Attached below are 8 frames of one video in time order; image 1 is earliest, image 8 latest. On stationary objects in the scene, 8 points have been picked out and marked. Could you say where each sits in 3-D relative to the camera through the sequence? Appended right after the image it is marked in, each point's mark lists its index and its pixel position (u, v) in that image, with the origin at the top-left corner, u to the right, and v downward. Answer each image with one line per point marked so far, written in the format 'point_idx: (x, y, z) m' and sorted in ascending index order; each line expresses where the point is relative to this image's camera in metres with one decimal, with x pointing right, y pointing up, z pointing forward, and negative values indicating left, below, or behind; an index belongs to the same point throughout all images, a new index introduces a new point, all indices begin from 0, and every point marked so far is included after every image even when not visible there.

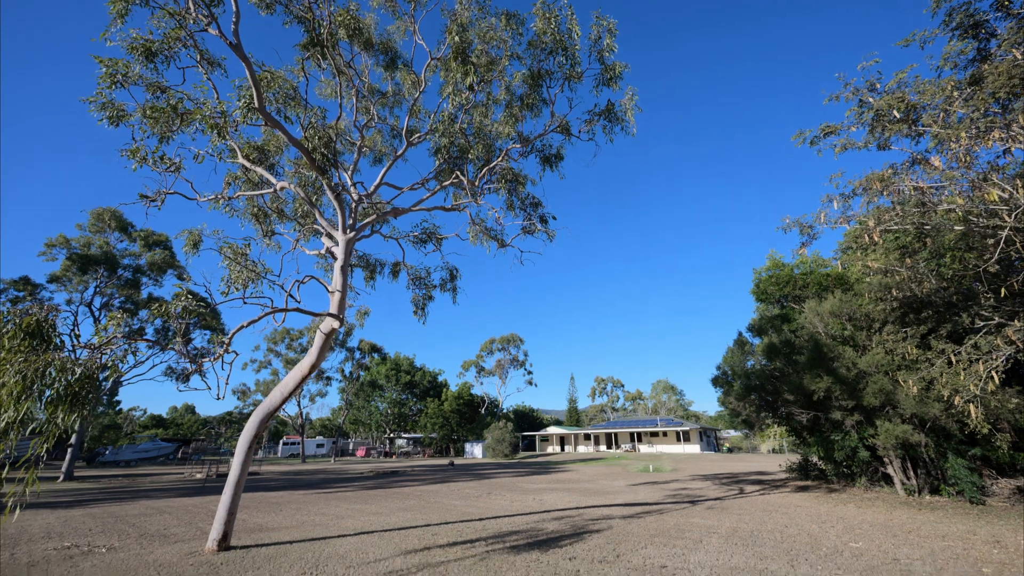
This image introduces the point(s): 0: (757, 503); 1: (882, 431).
0: (+7.2, -6.3, +14.2) m
1: (+9.4, -3.7, +12.3) m
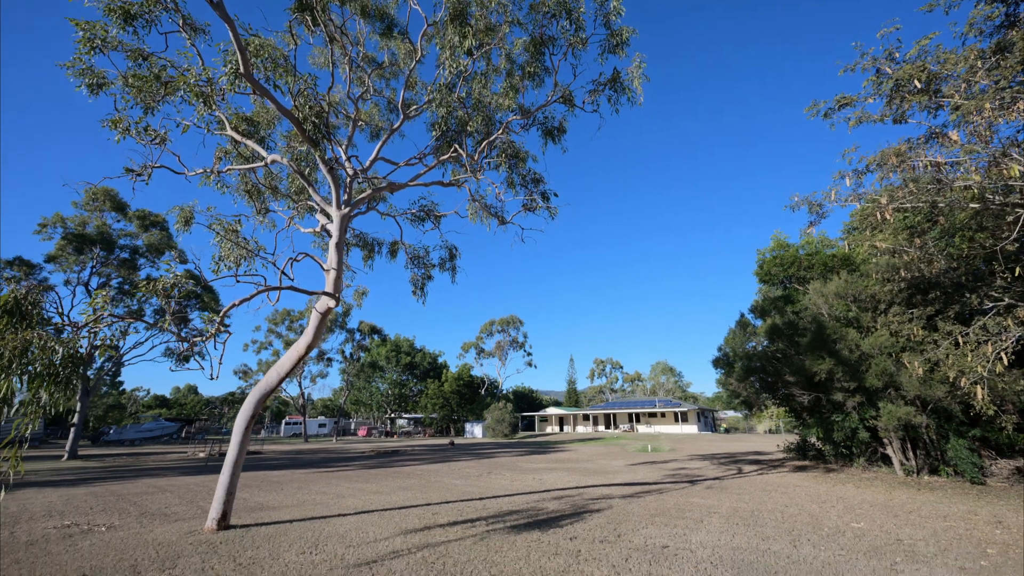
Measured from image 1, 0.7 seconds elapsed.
0: (+7.2, -5.7, +14.2) m
1: (+9.4, -3.2, +12.3) m
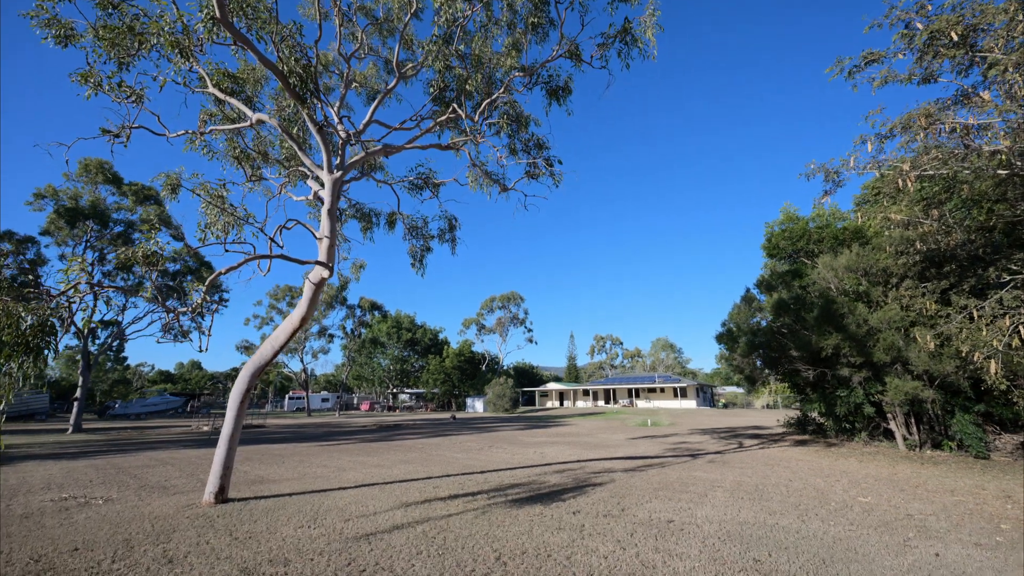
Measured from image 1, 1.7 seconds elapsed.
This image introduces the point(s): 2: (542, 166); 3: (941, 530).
0: (+7.2, -4.9, +14.1) m
1: (+9.5, -2.5, +12.1) m
2: (+0.5, +2.3, +8.8) m
3: (+5.4, -3.1, +6.2) m
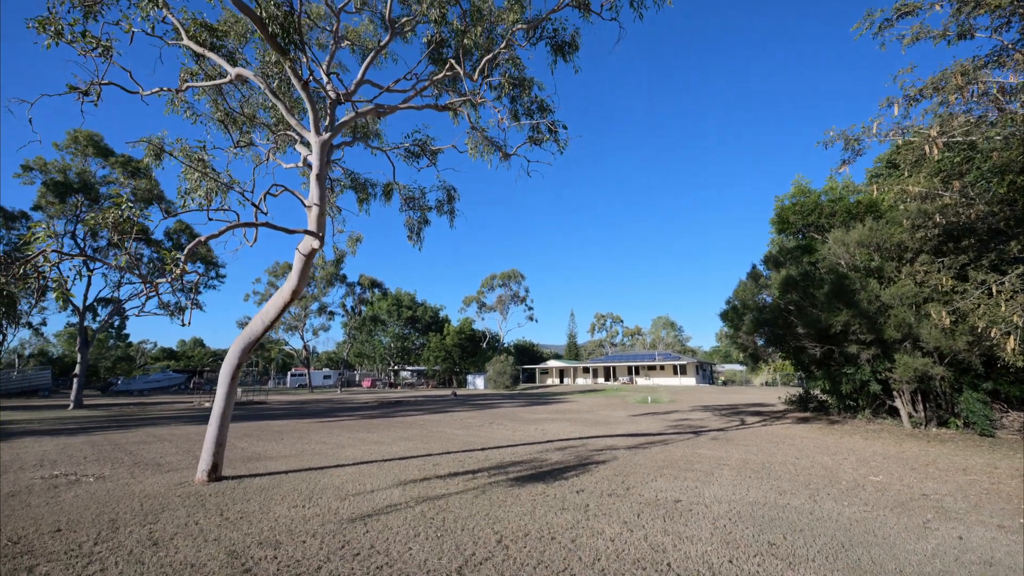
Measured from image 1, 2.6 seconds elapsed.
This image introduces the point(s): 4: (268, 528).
0: (+7.2, -4.2, +14.0) m
1: (+9.5, -1.9, +11.8) m
2: (+0.6, +2.7, +8.4) m
3: (+5.5, -2.7, +5.9) m
4: (-2.7, -2.7, +5.4) m
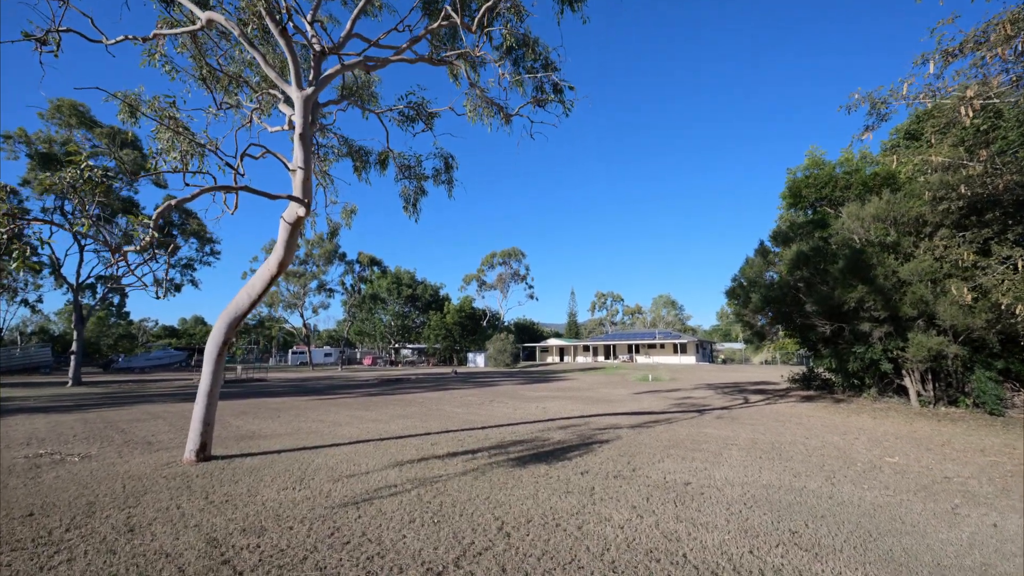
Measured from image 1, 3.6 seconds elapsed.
0: (+7.3, -3.5, +13.7) m
1: (+9.5, -1.3, +11.5) m
2: (+0.6, +3.2, +7.8) m
3: (+5.5, -2.4, +5.6) m
4: (-2.7, -2.3, +5.1) m
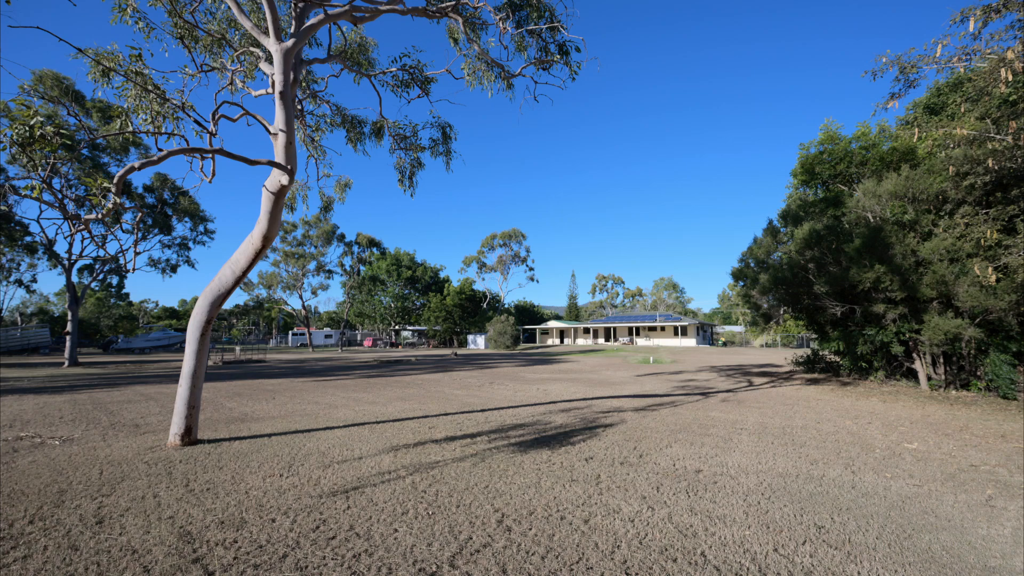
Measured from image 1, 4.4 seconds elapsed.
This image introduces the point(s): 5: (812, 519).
0: (+7.3, -3.0, +13.4) m
1: (+9.5, -0.8, +11.1) m
2: (+0.6, +3.5, +7.2) m
3: (+5.5, -2.1, +5.2) m
4: (-2.7, -2.1, +4.7) m
5: (+2.6, -2.0, +4.3) m
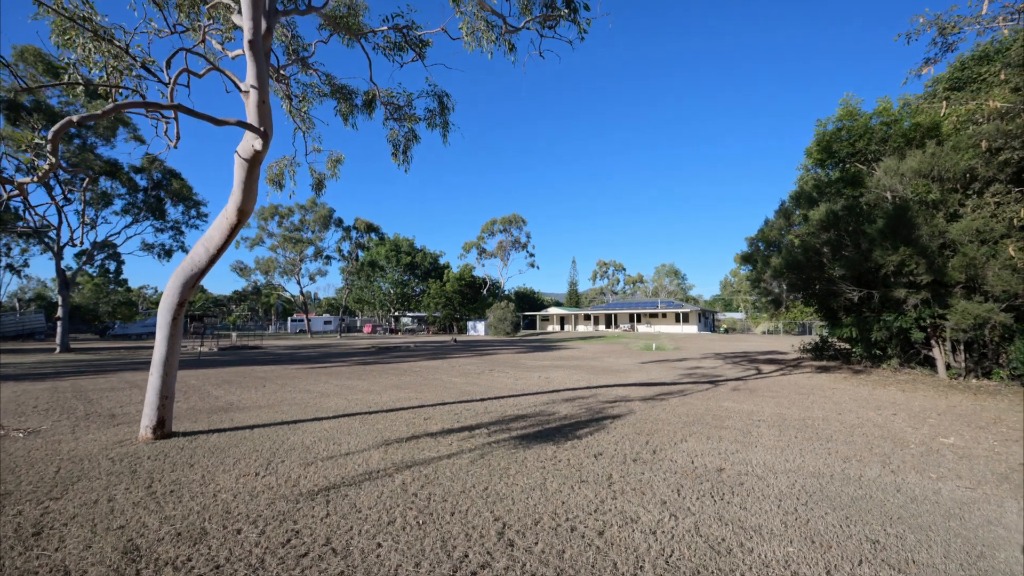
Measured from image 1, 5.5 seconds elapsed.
0: (+7.3, -2.6, +12.8) m
1: (+9.5, -0.5, +10.5) m
2: (+0.7, +3.8, +6.5) m
3: (+5.5, -1.9, +4.7) m
4: (-2.7, -1.9, +4.1) m
5: (+2.7, -1.8, +3.7) m
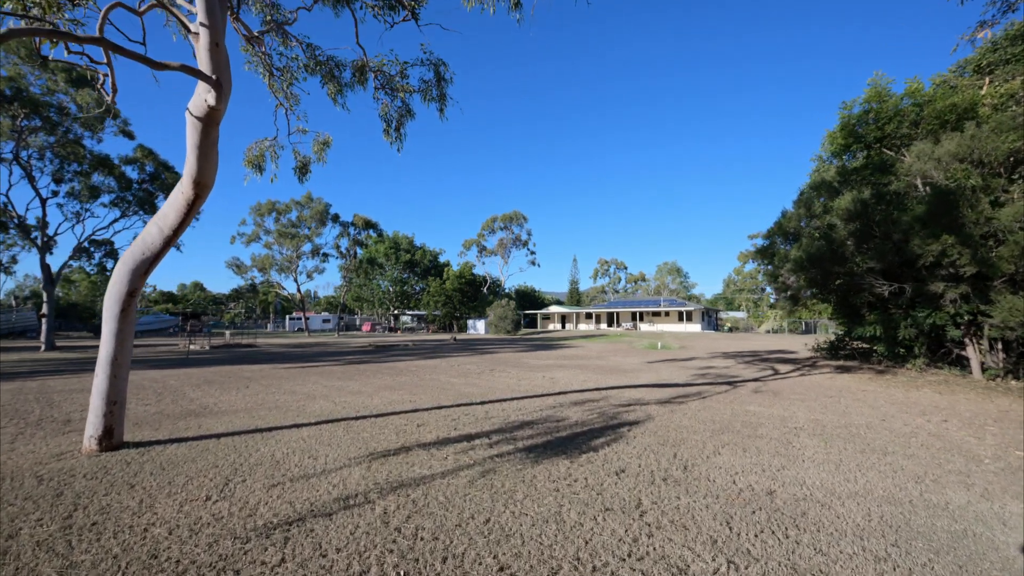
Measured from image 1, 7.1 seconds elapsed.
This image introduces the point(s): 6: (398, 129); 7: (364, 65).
0: (+7.4, -2.4, +11.9) m
1: (+9.6, -0.4, +9.5) m
2: (+0.7, +3.9, +5.6) m
3: (+5.6, -1.8, +3.8) m
4: (-2.6, -1.7, +3.2) m
5: (+2.7, -1.7, +2.8) m
6: (-2.0, +2.8, +8.5) m
7: (-2.6, +4.0, +8.6) m
